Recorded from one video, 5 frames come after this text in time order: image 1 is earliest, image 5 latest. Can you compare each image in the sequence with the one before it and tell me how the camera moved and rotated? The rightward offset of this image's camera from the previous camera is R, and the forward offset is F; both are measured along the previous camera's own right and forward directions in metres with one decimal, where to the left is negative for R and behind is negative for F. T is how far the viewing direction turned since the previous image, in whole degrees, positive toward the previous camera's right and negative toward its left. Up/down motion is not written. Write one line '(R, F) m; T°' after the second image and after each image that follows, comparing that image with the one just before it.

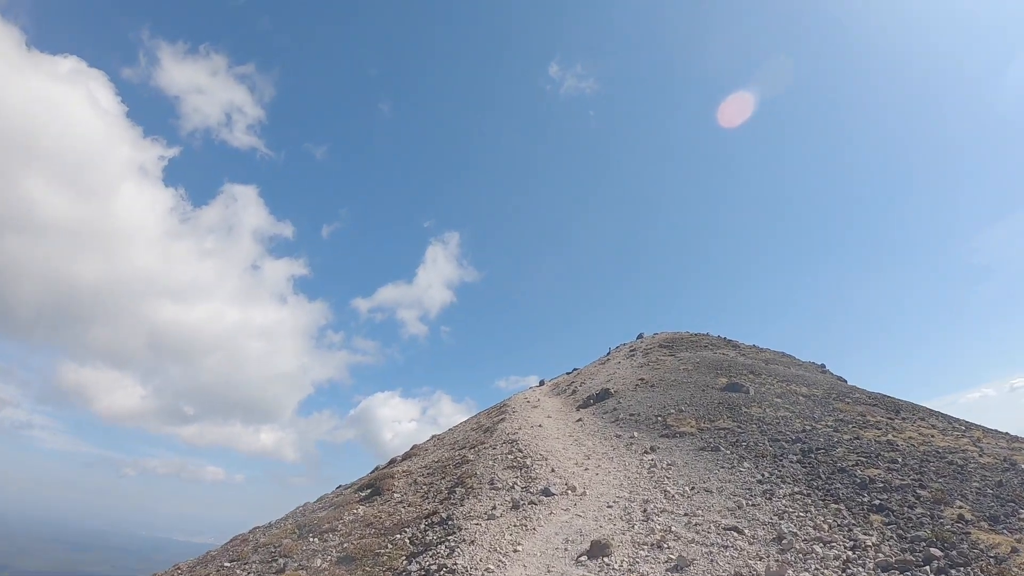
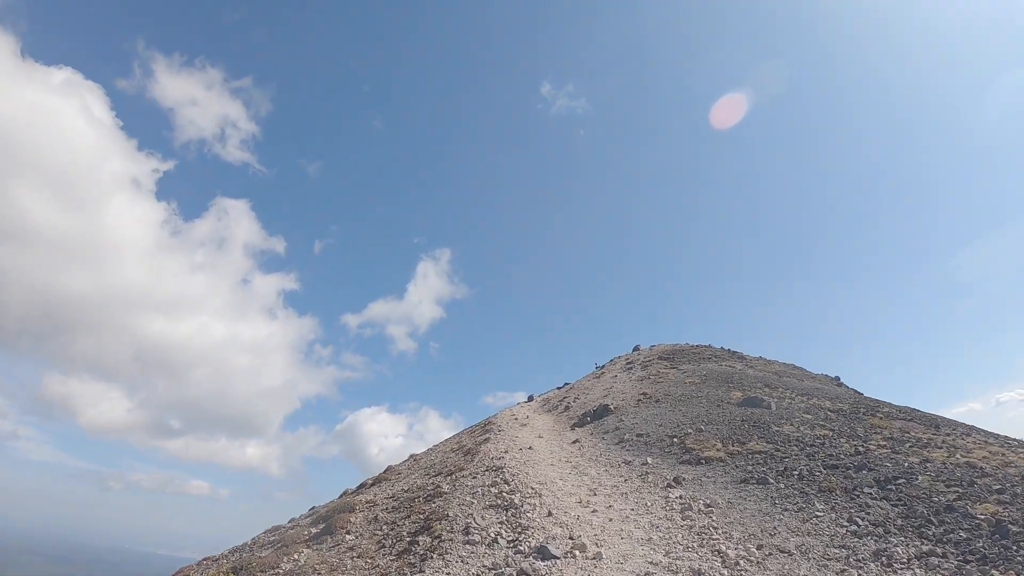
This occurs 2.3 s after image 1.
(+0.2, +7.4) m; +1°
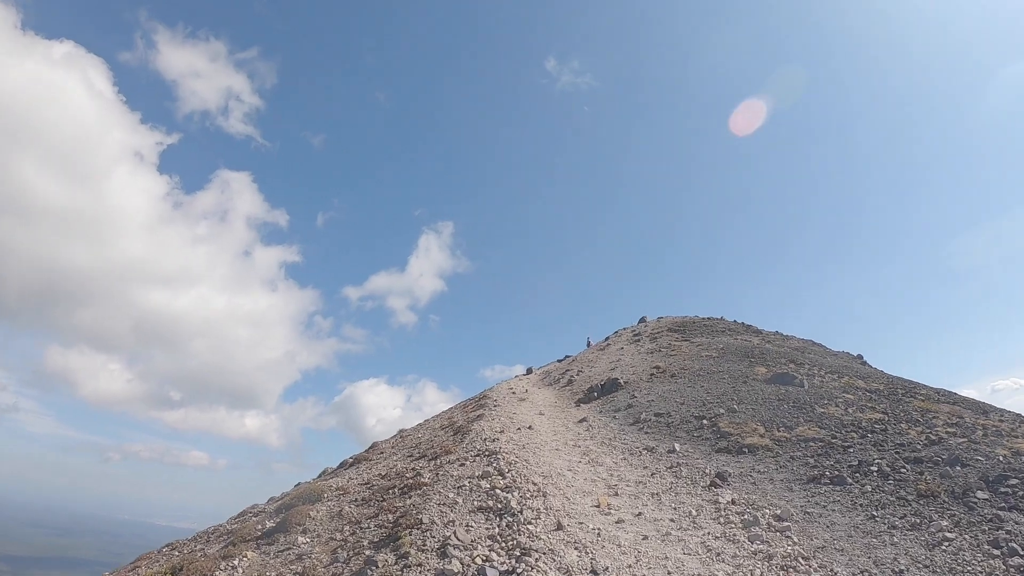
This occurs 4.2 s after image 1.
(0.0, +6.2) m; 0°
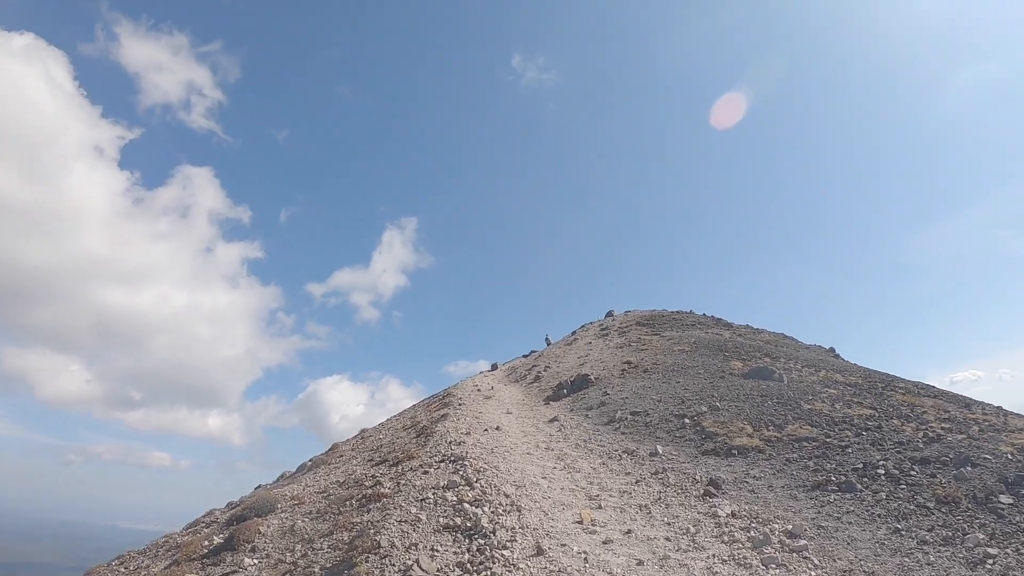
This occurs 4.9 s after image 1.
(-0.1, +2.5) m; +3°
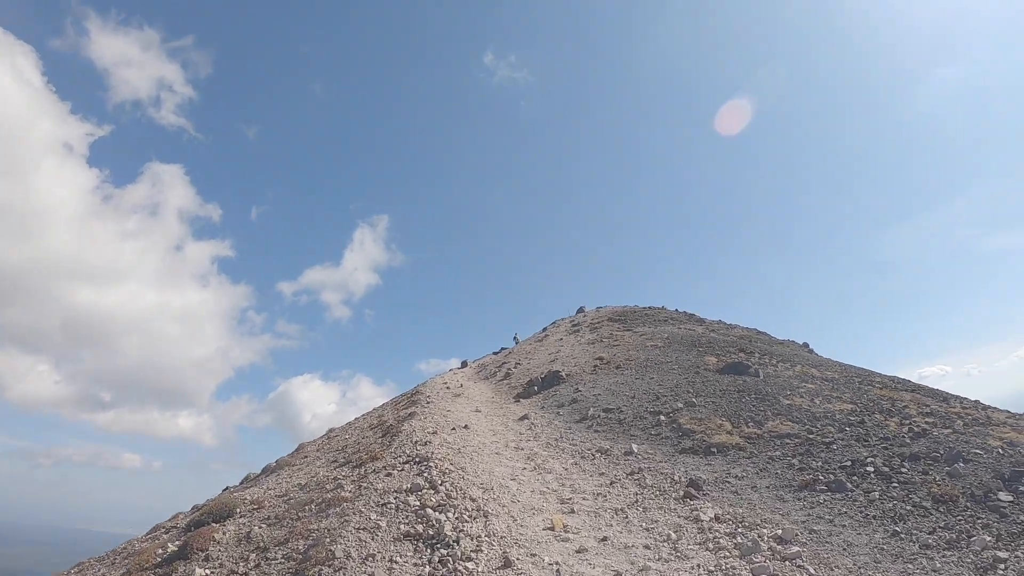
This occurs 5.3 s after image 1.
(+0.3, +1.4) m; +2°
